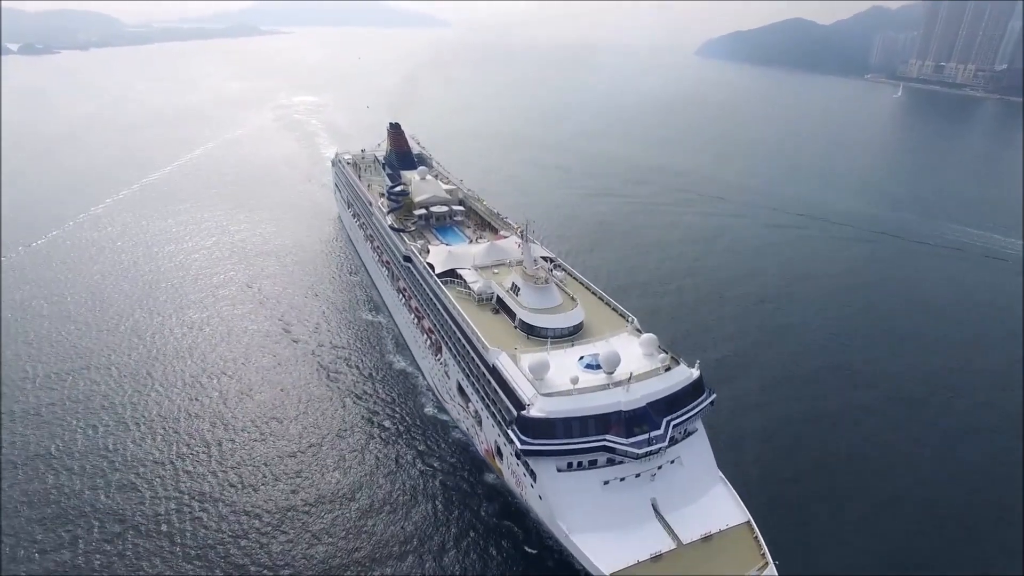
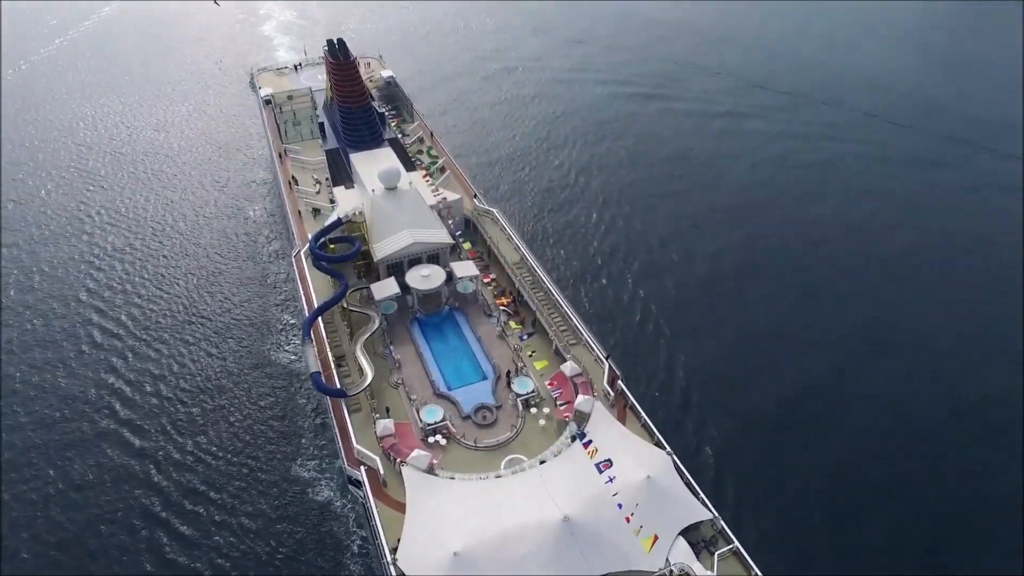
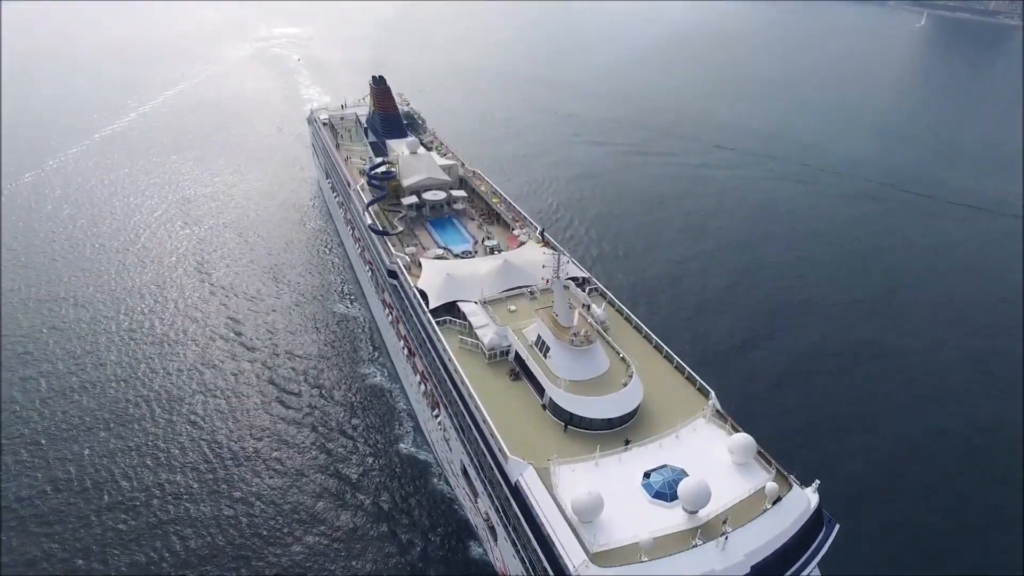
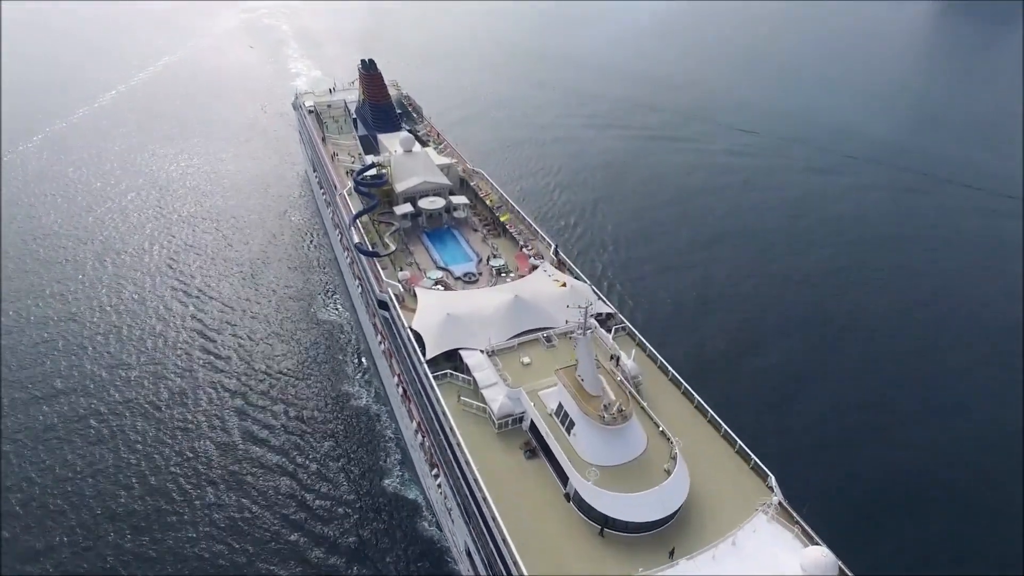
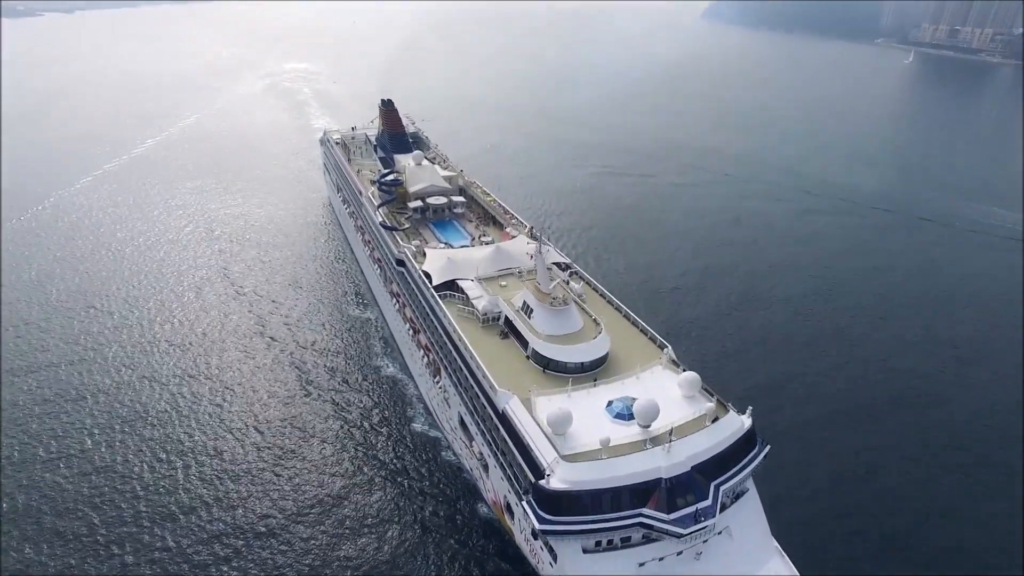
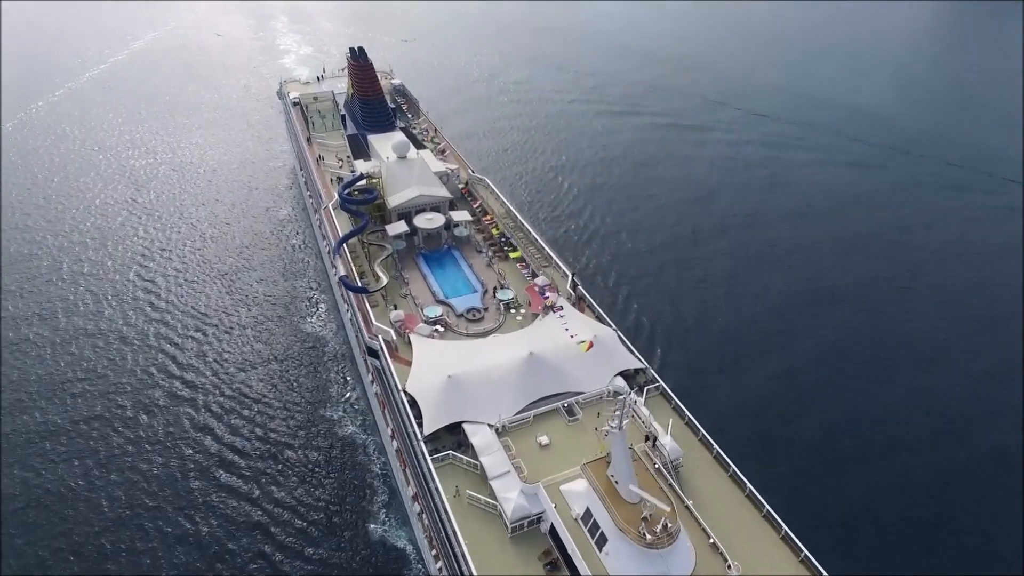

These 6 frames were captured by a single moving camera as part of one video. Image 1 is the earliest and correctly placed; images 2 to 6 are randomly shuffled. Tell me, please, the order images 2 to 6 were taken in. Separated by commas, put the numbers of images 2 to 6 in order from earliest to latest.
5, 3, 4, 6, 2
